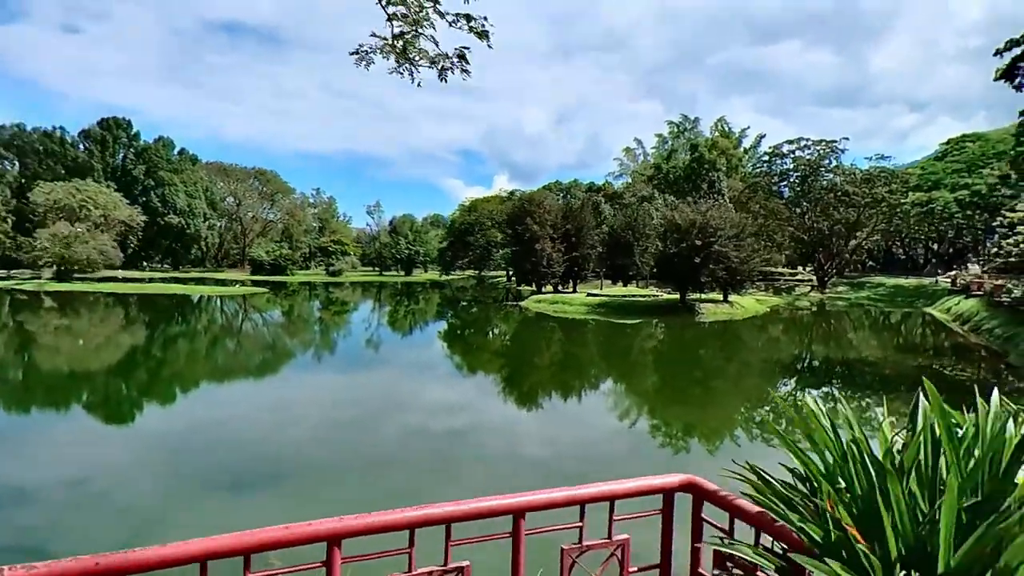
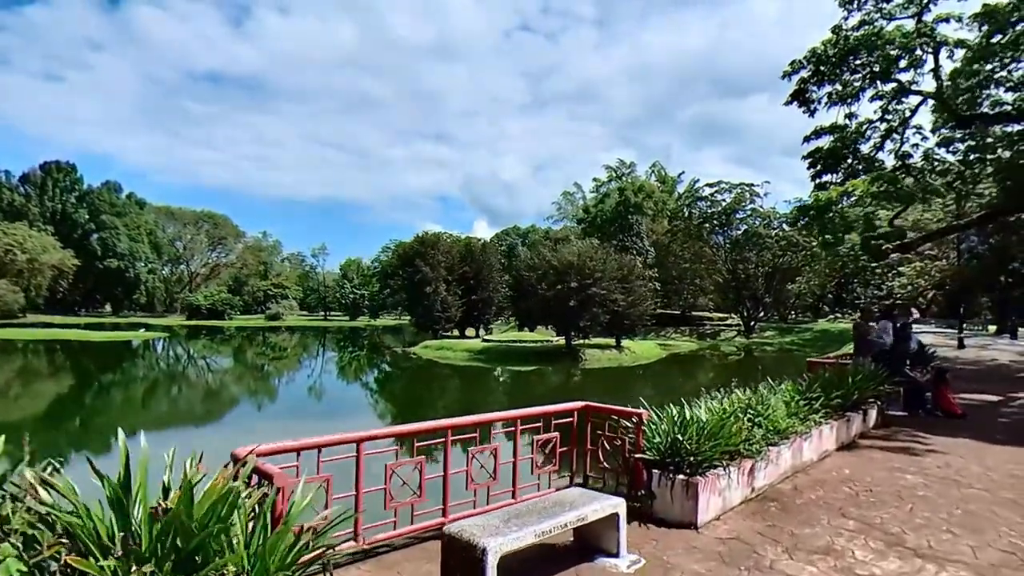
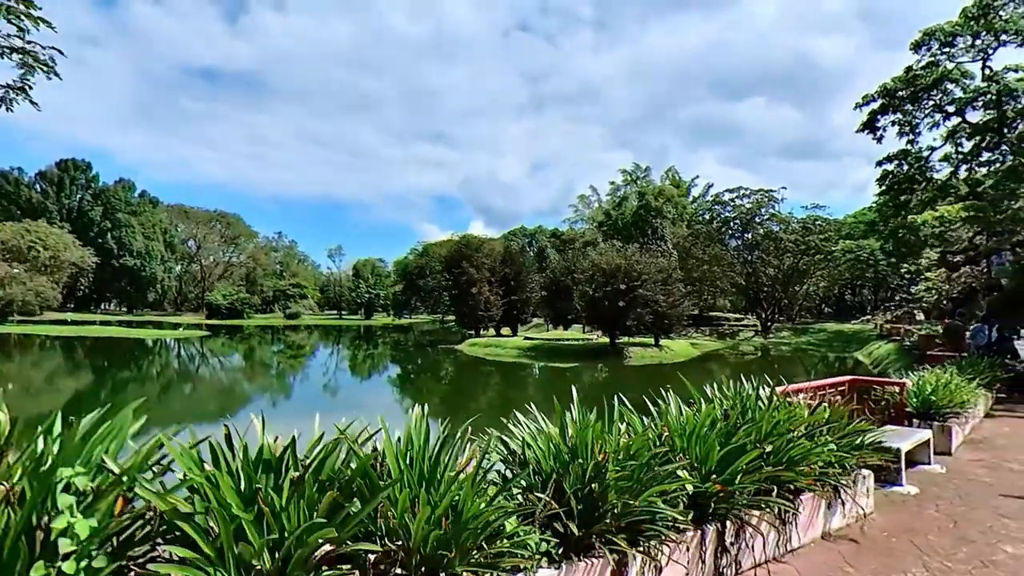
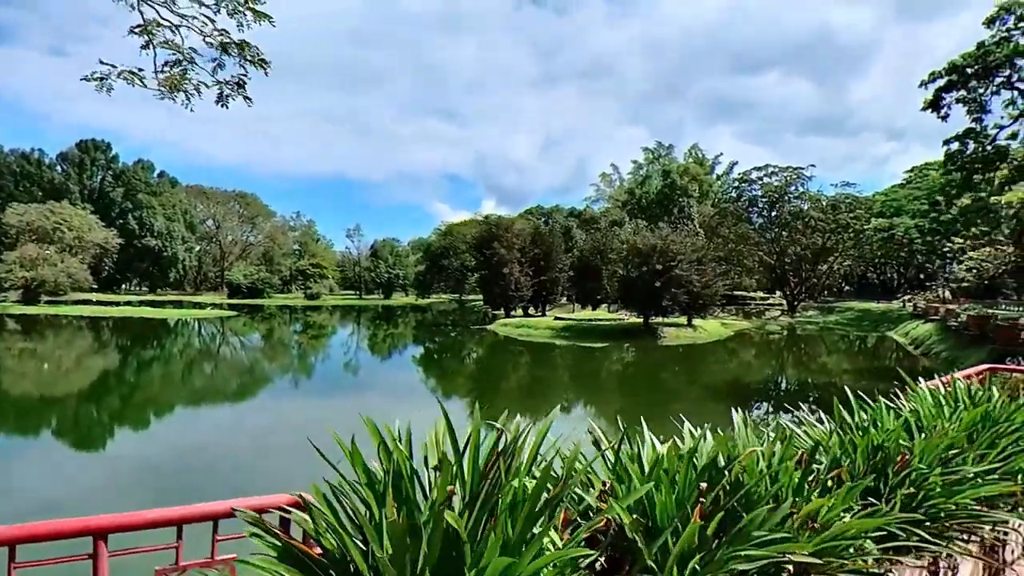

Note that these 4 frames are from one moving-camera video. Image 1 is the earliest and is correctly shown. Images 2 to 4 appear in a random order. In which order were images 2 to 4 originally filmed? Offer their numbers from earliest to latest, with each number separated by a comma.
4, 3, 2
